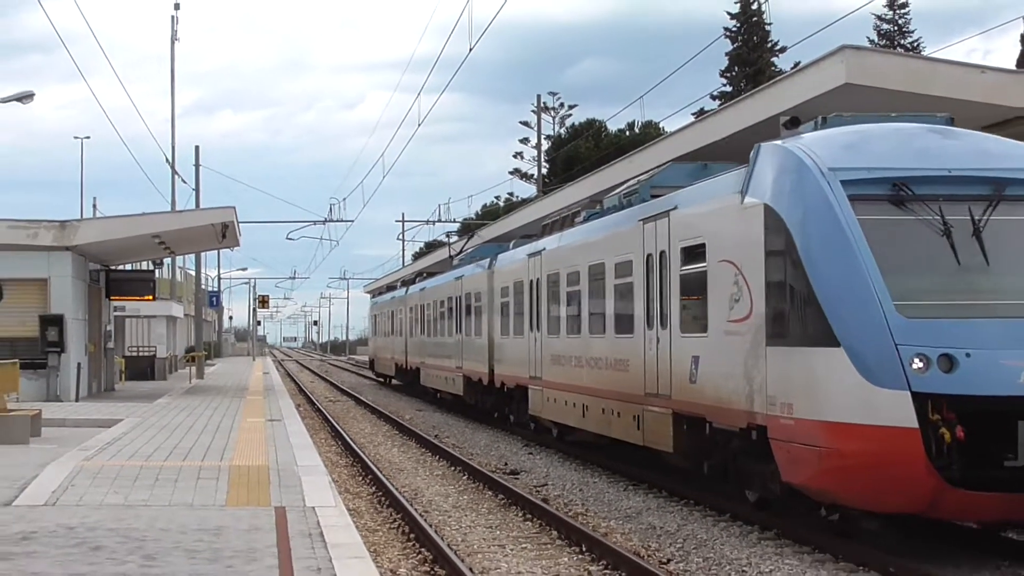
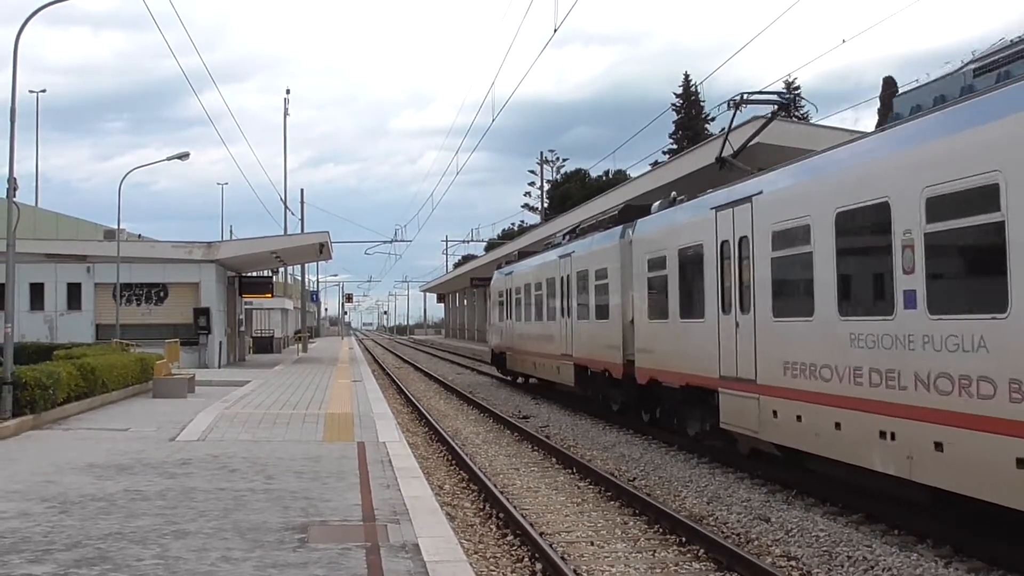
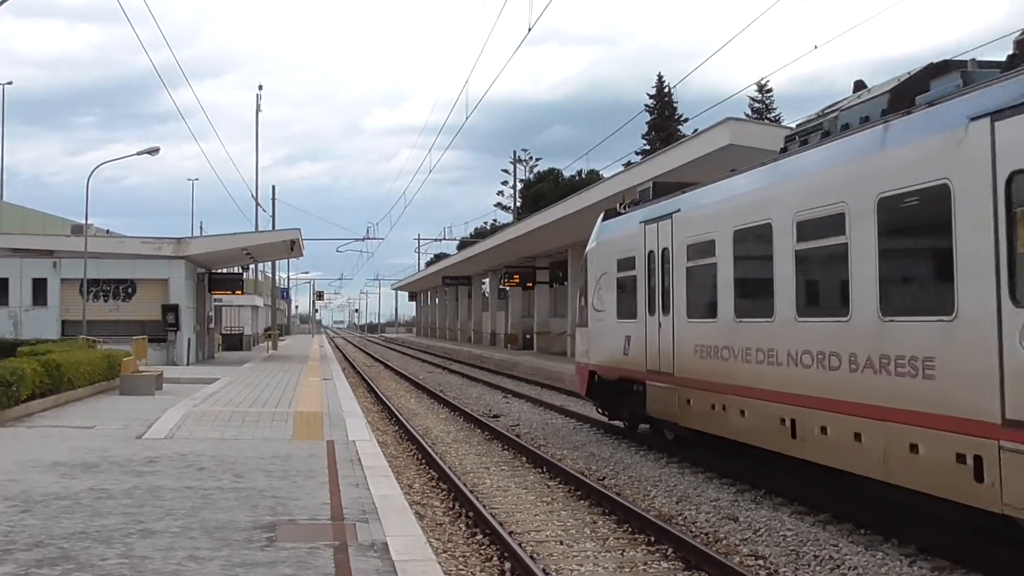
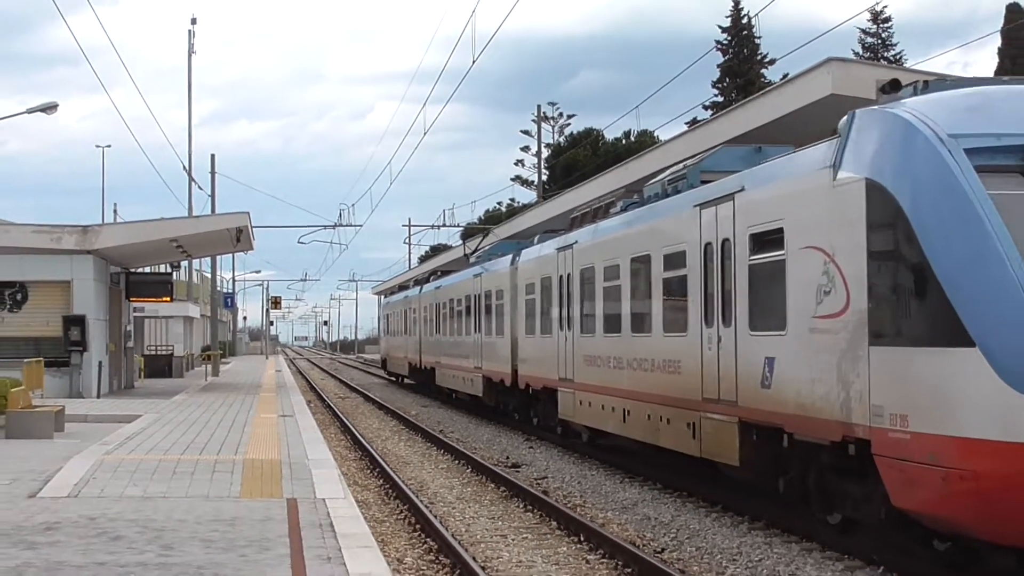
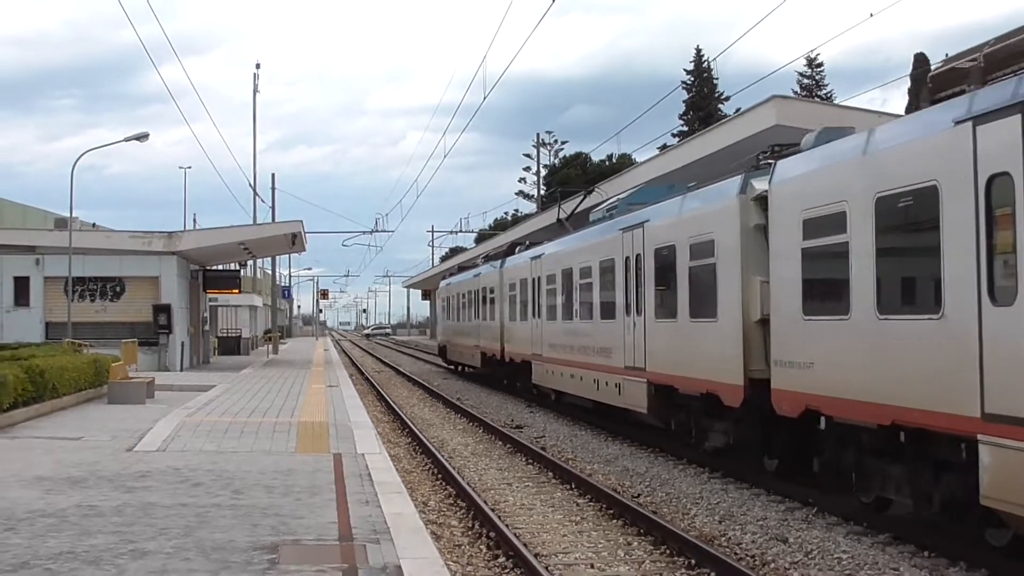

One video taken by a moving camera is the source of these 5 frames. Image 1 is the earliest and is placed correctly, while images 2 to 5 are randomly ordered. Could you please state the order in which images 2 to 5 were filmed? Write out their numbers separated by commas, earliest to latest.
4, 5, 2, 3
